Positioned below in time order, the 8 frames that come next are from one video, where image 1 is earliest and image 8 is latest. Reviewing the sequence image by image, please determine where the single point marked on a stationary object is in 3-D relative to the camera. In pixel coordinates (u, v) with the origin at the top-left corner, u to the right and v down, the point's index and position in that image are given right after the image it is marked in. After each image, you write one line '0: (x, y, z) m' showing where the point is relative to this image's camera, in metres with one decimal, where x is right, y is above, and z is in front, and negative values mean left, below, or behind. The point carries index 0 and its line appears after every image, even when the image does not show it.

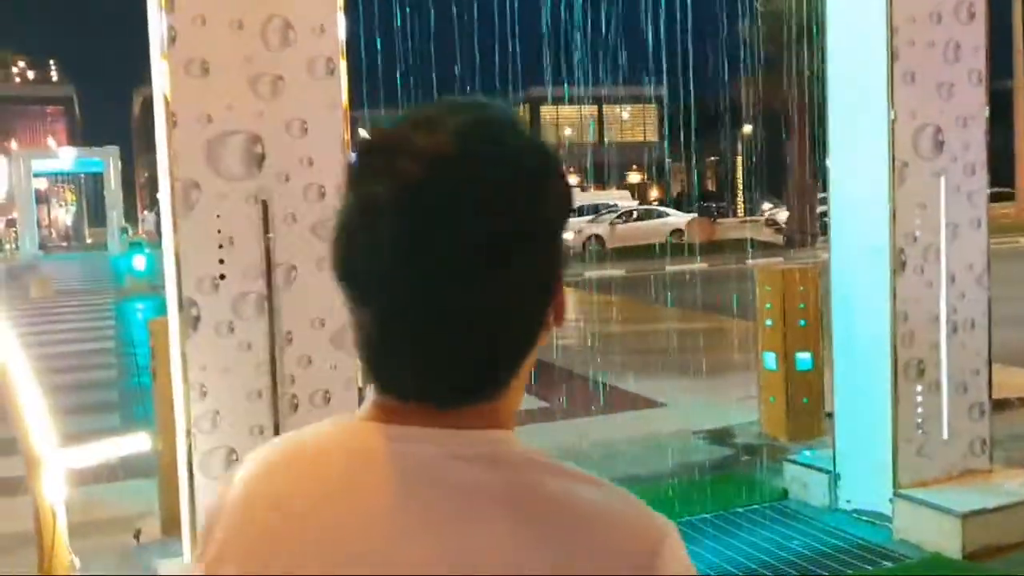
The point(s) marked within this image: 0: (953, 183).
0: (+1.6, +0.4, +5.9) m
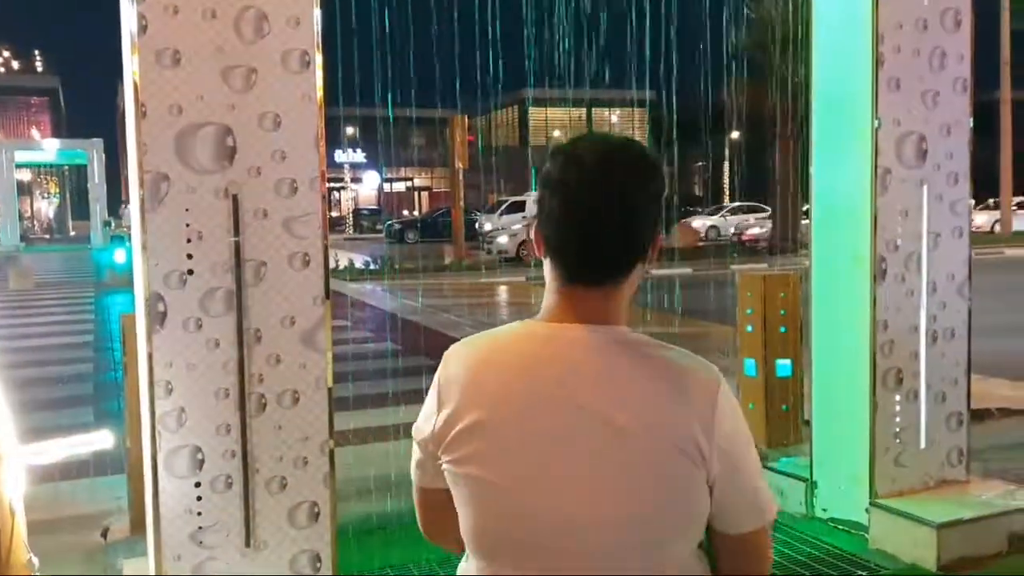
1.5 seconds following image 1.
0: (+1.6, +0.4, +5.8) m
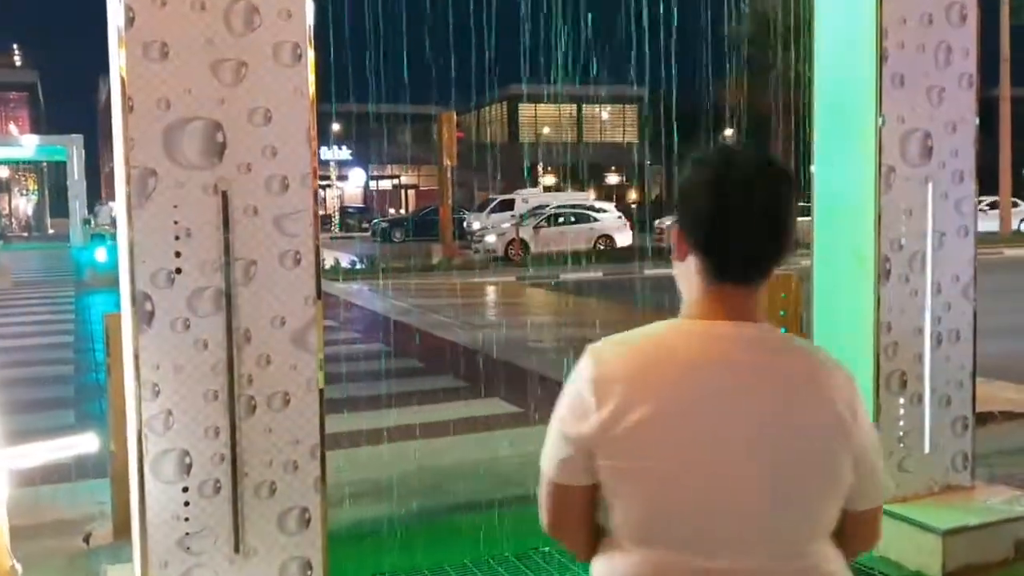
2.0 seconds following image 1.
0: (+1.5, +0.3, +5.7) m
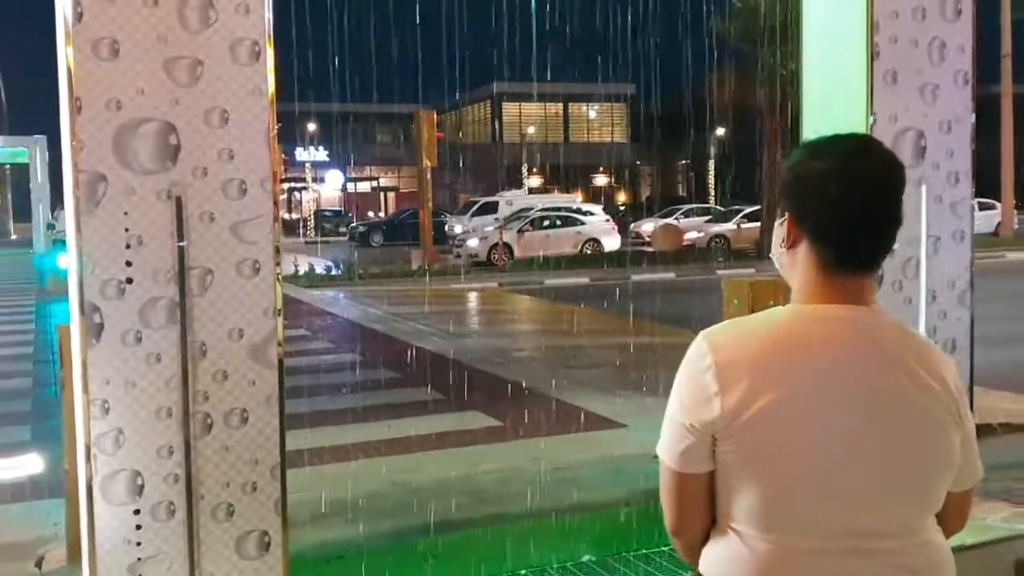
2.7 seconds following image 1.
0: (+1.5, +0.3, +5.4) m
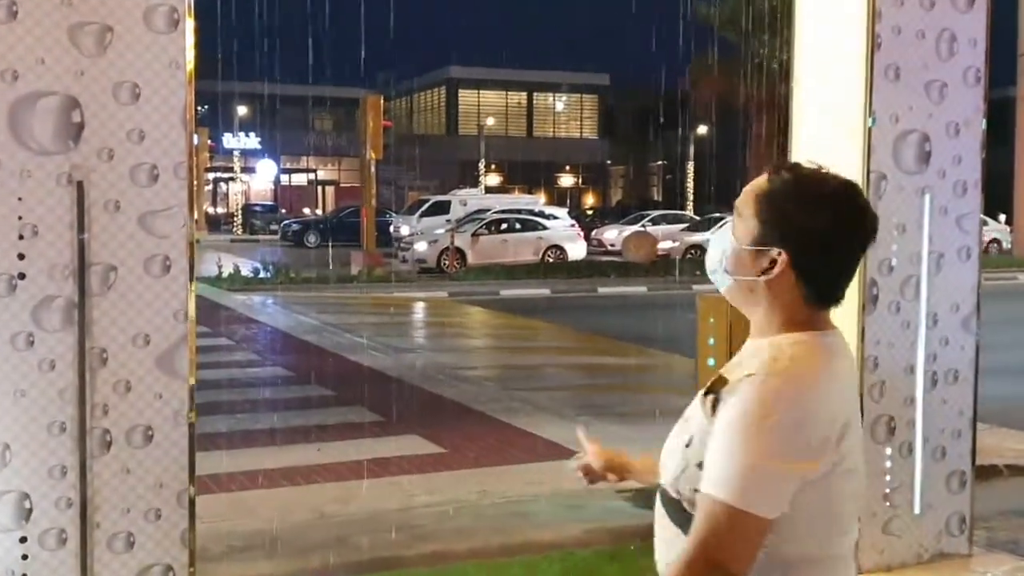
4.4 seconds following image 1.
0: (+1.3, +0.3, +4.8) m
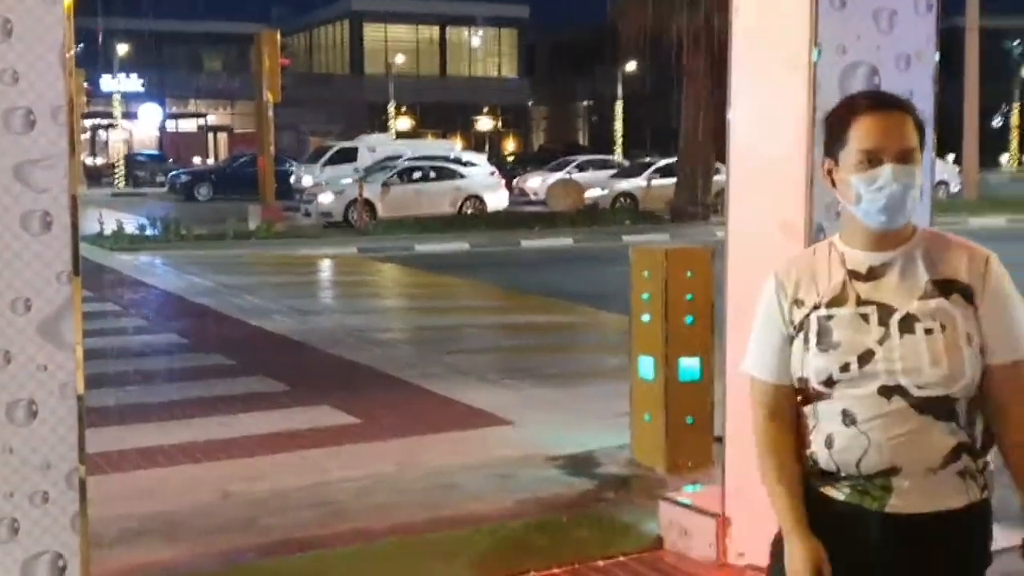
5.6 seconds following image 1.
0: (+1.1, +0.4, +4.5) m
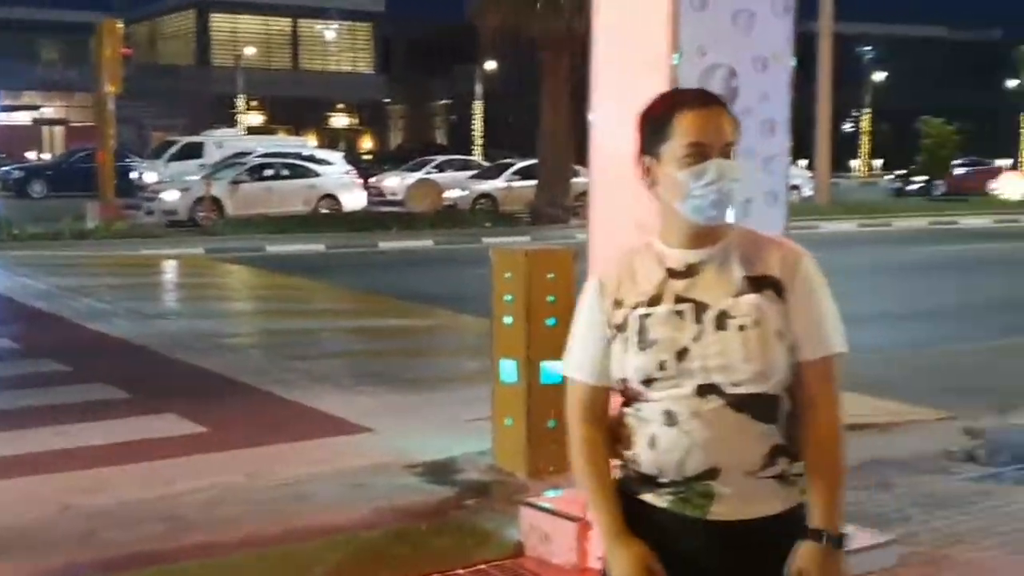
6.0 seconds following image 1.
0: (+0.7, +0.4, +4.5) m
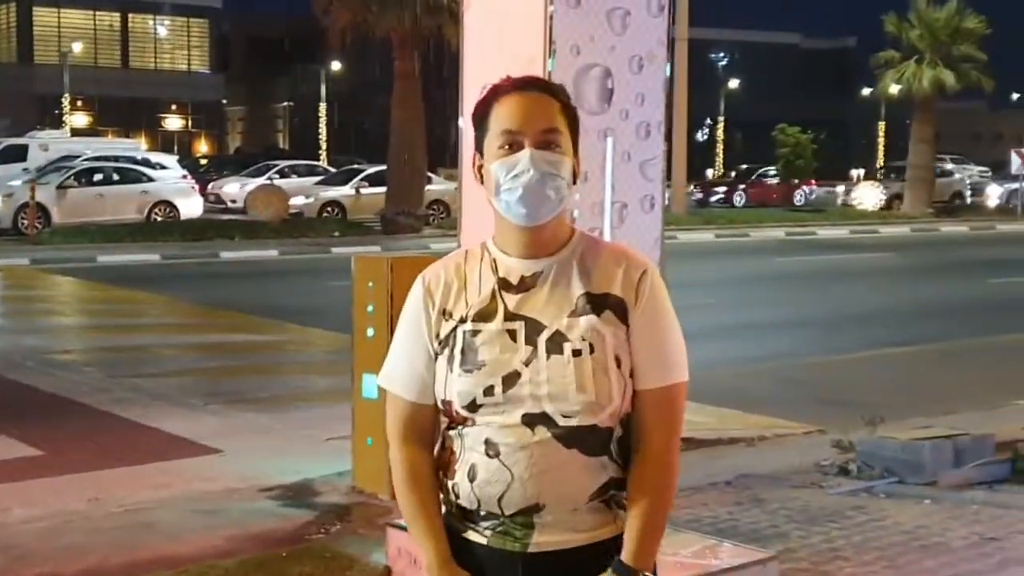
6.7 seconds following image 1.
0: (+0.3, +0.4, +4.3) m
